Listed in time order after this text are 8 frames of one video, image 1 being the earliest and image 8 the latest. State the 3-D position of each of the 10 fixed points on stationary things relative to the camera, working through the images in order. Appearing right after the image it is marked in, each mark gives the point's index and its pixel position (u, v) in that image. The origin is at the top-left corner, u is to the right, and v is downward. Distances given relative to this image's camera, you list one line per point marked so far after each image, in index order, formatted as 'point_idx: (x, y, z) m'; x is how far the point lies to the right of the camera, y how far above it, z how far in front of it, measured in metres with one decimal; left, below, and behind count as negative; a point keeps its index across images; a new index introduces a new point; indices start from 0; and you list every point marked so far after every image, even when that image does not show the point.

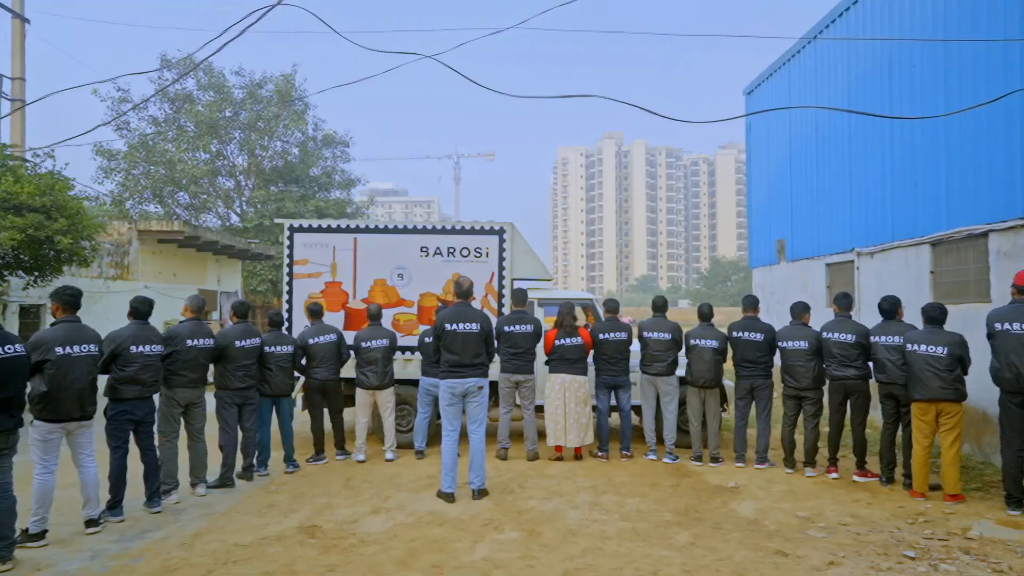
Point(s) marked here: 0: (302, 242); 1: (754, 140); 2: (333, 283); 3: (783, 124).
0: (-2.6, +0.6, +8.3) m
1: (+4.8, +2.9, +13.2) m
2: (-2.2, +0.1, +8.3) m
3: (+4.8, +2.9, +11.7) m
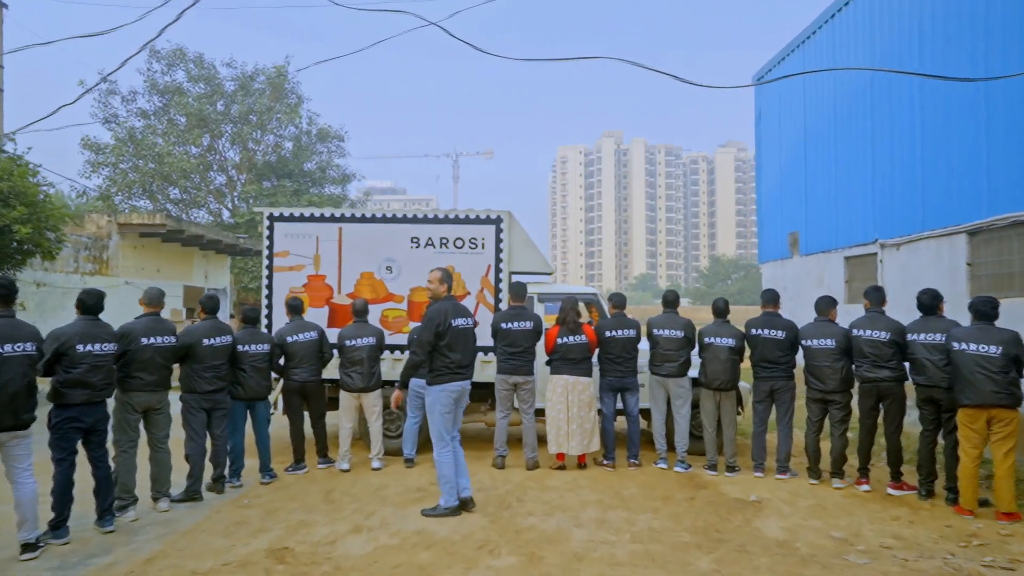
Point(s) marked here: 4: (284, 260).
0: (-2.7, +0.6, +7.7) m
1: (+4.8, +3.0, +12.6) m
2: (-2.3, +0.1, +7.7) m
3: (+4.7, +2.9, +11.1) m
4: (-2.6, +0.3, +7.7) m
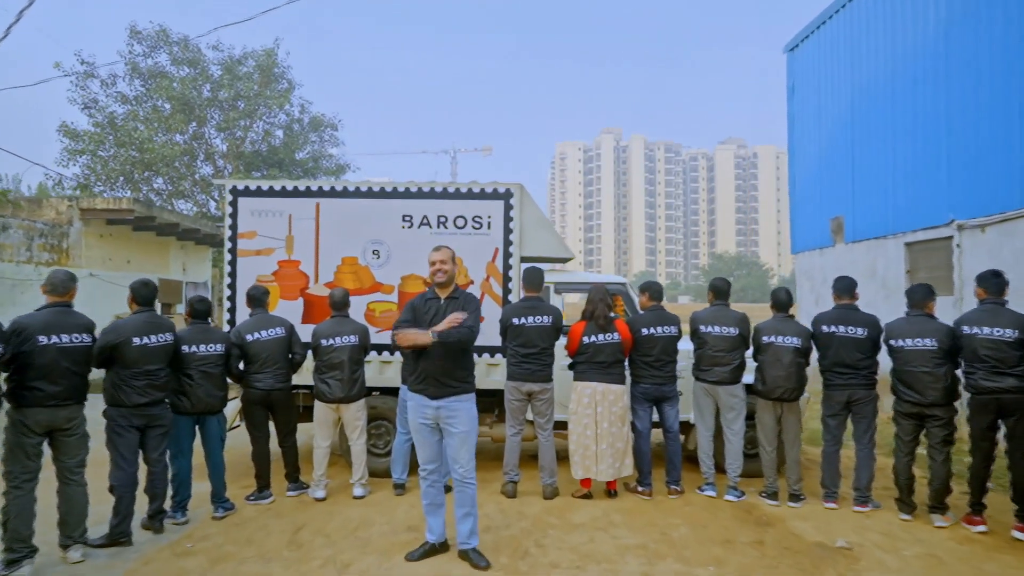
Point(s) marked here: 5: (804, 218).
0: (-2.5, +0.8, +6.4) m
1: (+4.9, +3.1, +11.3) m
2: (-2.2, +0.2, +6.4) m
3: (+4.8, +3.1, +9.8) m
4: (-2.5, +0.4, +6.4) m
5: (+4.9, +1.1, +11.1) m
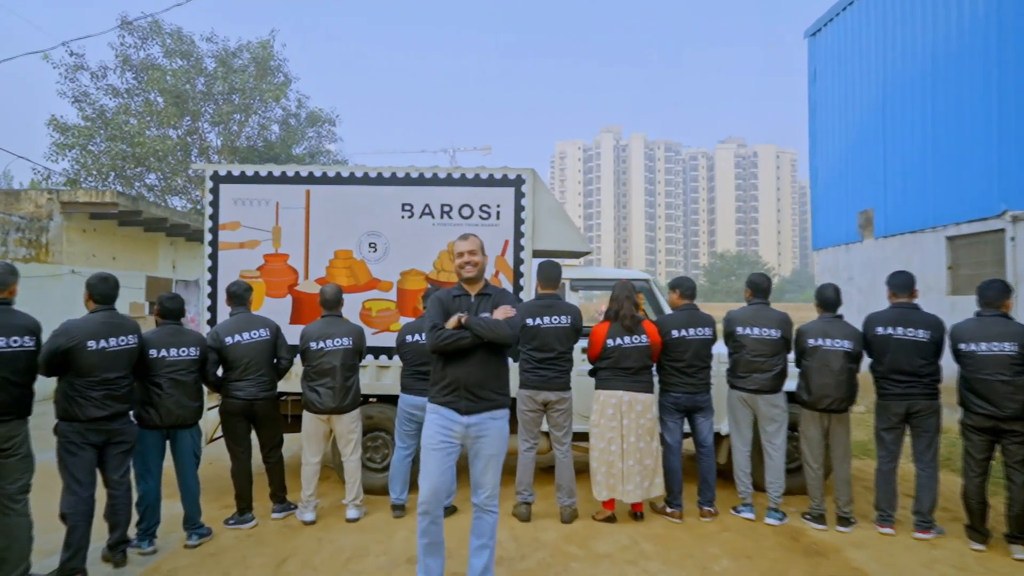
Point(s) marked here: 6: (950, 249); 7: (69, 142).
0: (-2.4, +0.8, +5.8) m
1: (+5.0, +3.2, +10.7) m
2: (-2.1, +0.3, +5.8) m
3: (+4.9, +3.1, +9.2) m
4: (-2.4, +0.5, +5.8) m
5: (+5.0, +1.2, +10.4) m
6: (+4.9, +0.4, +7.5) m
7: (-11.5, +3.8, +17.4) m
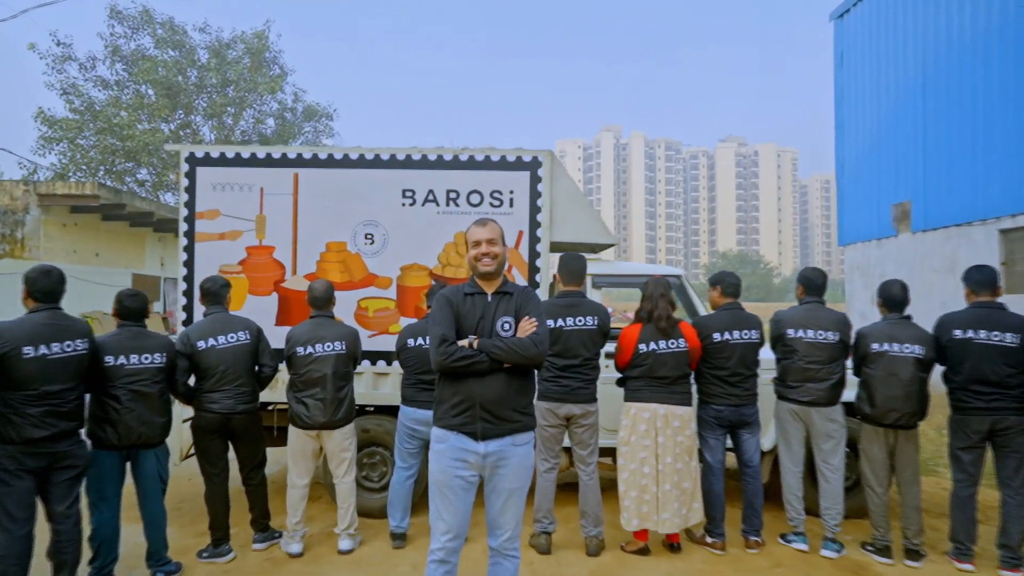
0: (-2.3, +0.8, +5.1) m
1: (+5.1, +3.2, +10.0) m
2: (-1.9, +0.3, +5.1) m
3: (+5.0, +3.1, +8.6) m
4: (-2.3, +0.5, +5.1) m
5: (+5.1, +1.2, +9.8) m
6: (+5.0, +0.5, +6.9) m
7: (-11.4, +3.8, +16.7) m
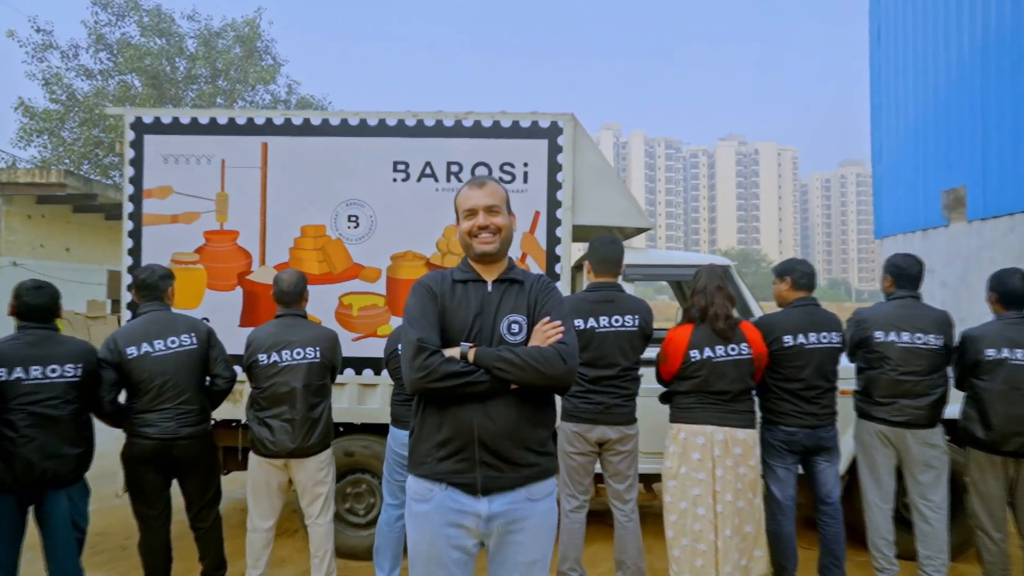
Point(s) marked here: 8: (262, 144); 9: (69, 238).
0: (-2.3, +0.9, +4.2) m
1: (+5.2, +3.2, +9.2) m
2: (-1.9, +0.3, +4.2) m
3: (+5.1, +3.2, +7.7) m
4: (-2.2, +0.5, +4.2) m
5: (+5.1, +1.2, +8.9) m
6: (+5.1, +0.5, +6.0) m
7: (-11.3, +3.9, +15.8) m
8: (-1.6, +0.9, +4.3) m
9: (-7.4, +0.8, +11.1) m
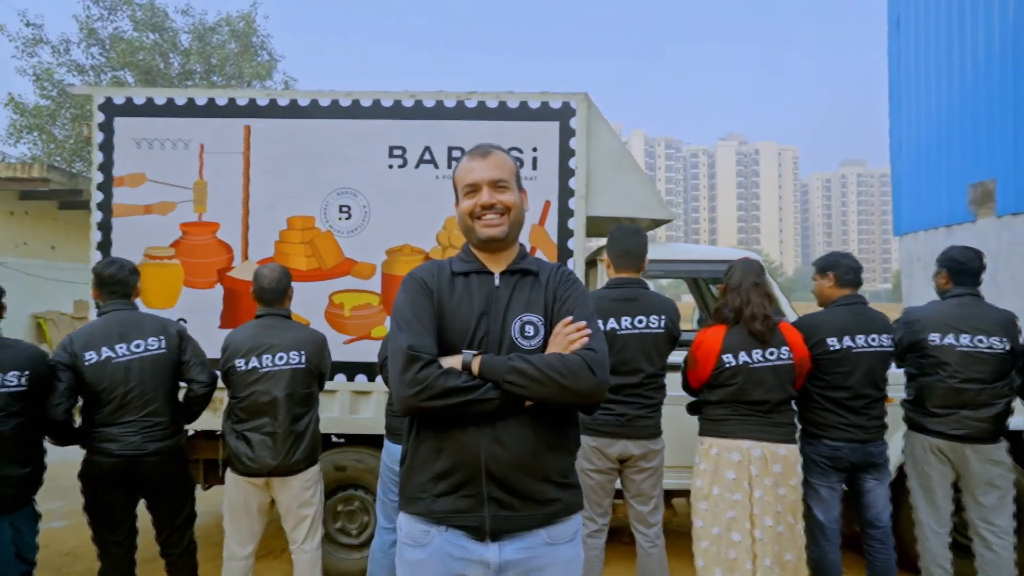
0: (-2.2, +0.9, +3.9) m
1: (+5.2, +3.2, +8.8) m
2: (-1.8, +0.4, +3.9) m
3: (+5.2, +3.2, +7.3) m
4: (-2.2, +0.5, +3.9) m
5: (+5.2, +1.3, +8.5) m
6: (+5.2, +0.5, +5.6) m
7: (-11.3, +3.9, +15.4) m
8: (-1.6, +0.9, +3.9) m
9: (-7.3, +0.8, +10.7) m
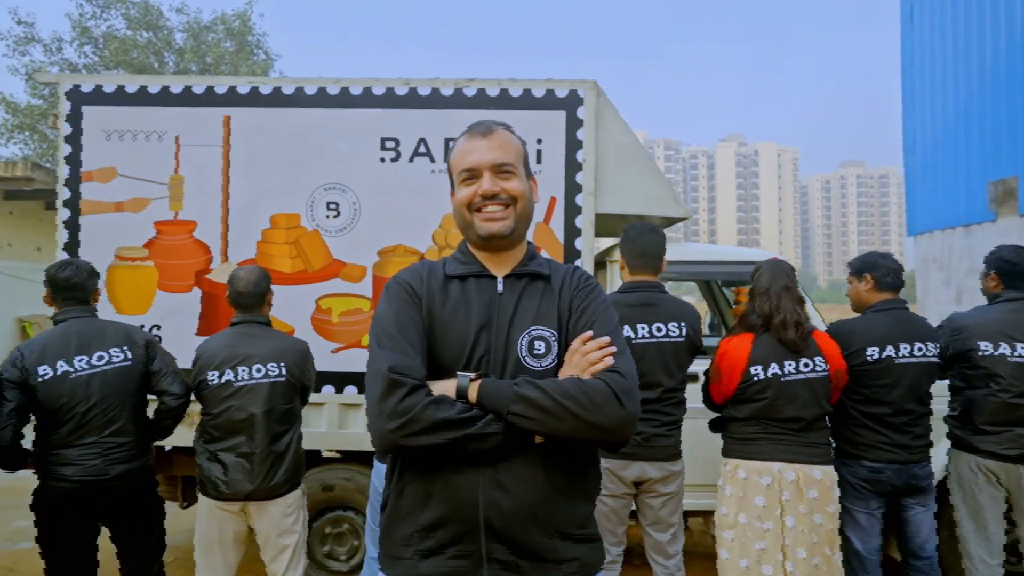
0: (-2.2, +0.9, +3.6) m
1: (+5.2, +3.2, +8.5) m
2: (-1.8, +0.3, +3.5) m
3: (+5.2, +3.2, +7.0) m
4: (-2.2, +0.5, +3.6) m
5: (+5.2, +1.2, +8.3) m
6: (+5.2, +0.5, +5.3) m
7: (-11.3, +3.8, +15.1) m
8: (-1.5, +0.9, +3.6) m
9: (-7.3, +0.8, +10.4) m
